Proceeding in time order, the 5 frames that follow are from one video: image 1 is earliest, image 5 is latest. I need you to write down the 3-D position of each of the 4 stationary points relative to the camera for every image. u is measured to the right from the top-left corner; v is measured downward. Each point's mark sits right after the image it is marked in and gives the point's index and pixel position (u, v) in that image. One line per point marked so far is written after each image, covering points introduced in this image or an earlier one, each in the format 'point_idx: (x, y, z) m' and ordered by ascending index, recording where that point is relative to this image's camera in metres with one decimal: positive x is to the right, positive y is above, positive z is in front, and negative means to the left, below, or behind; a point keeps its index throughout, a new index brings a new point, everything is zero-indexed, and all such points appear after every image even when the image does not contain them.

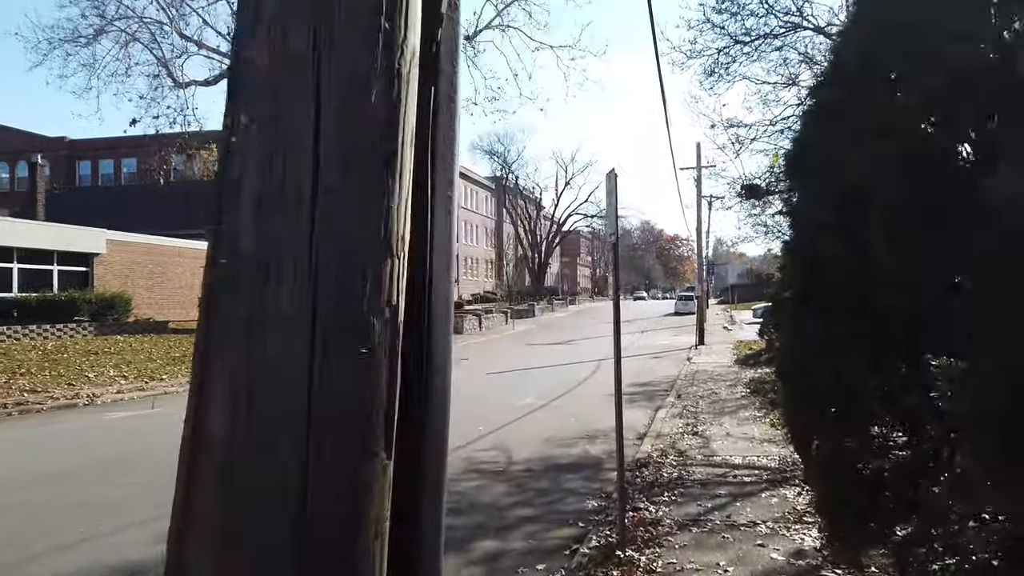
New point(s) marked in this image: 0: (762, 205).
0: (+4.8, +1.6, +16.3) m
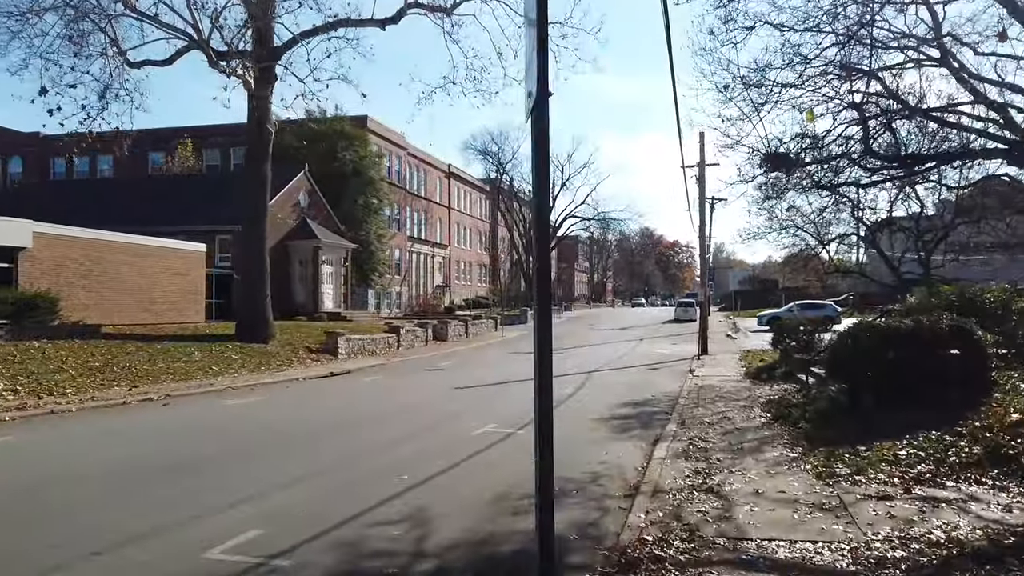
0: (+4.3, +1.6, +13.3) m
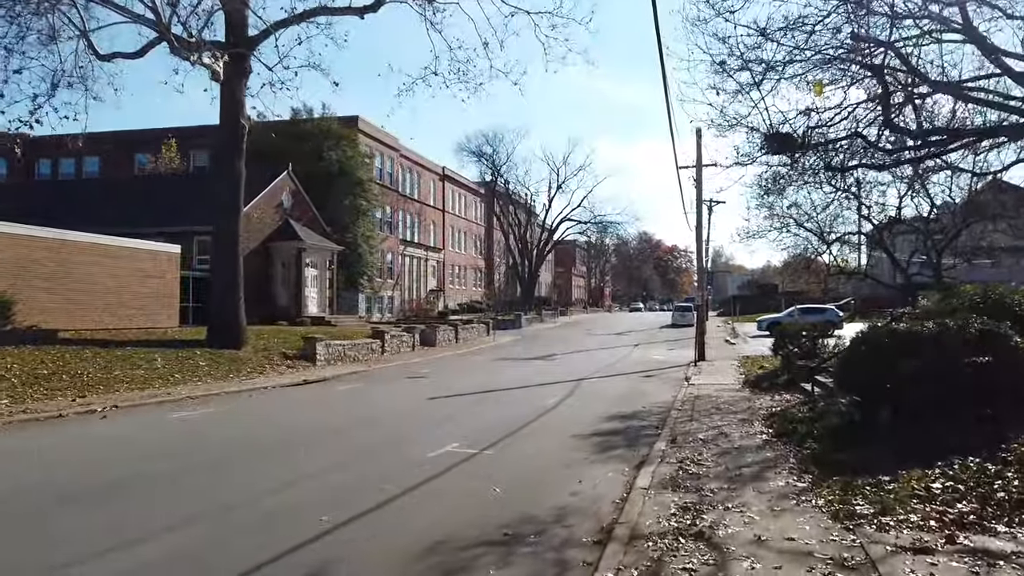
0: (+3.9, +1.6, +12.0) m
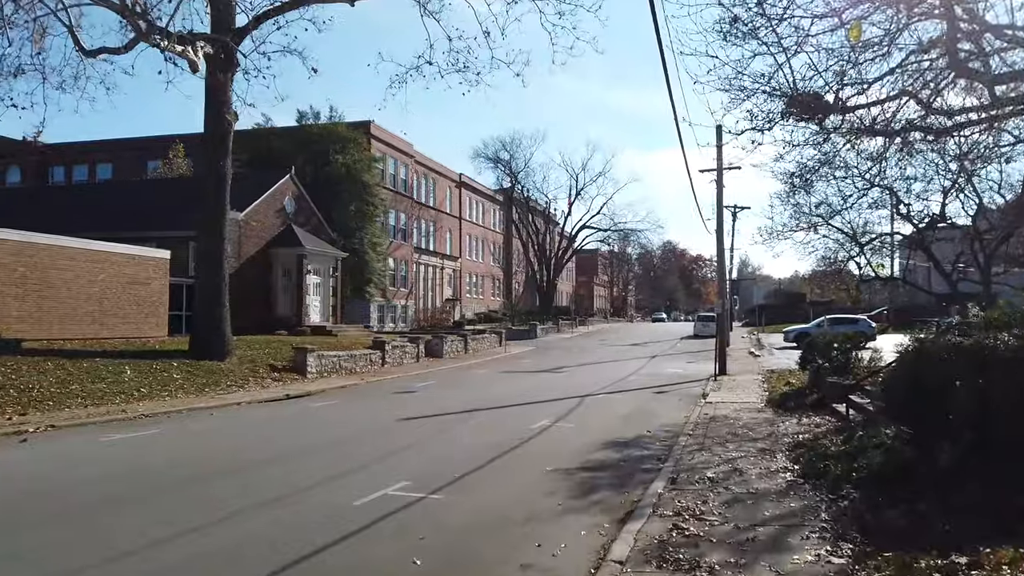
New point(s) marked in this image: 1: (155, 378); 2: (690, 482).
0: (+3.6, +1.6, +10.0) m
1: (-8.1, -2.0, +19.4) m
2: (+1.7, -1.8, +8.0) m
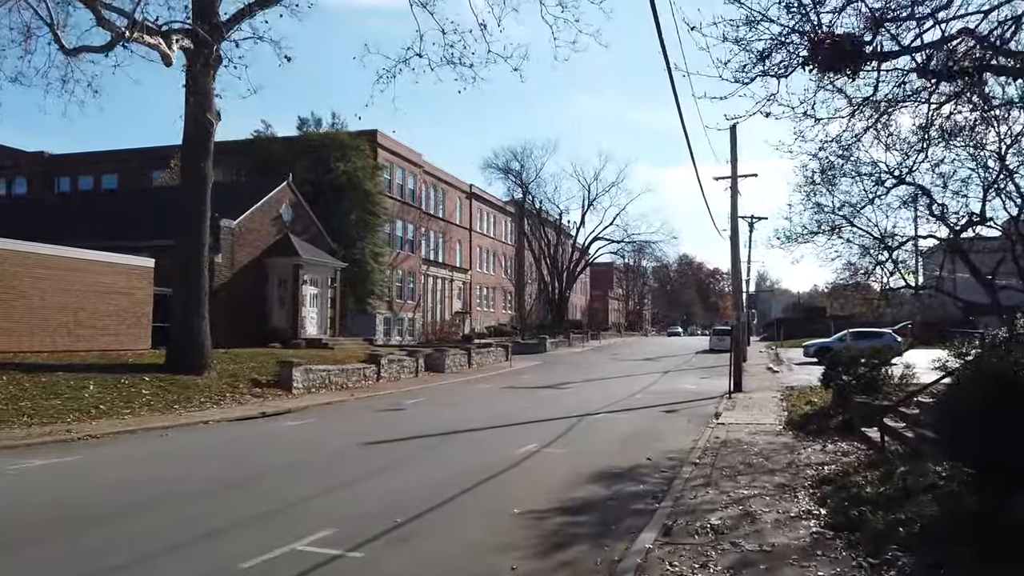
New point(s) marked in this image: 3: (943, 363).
0: (+3.3, +1.6, +8.4) m
1: (-8.2, -2.2, +18.0) m
2: (+1.3, -1.8, +6.4) m
3: (+6.6, -1.1, +13.1) m
